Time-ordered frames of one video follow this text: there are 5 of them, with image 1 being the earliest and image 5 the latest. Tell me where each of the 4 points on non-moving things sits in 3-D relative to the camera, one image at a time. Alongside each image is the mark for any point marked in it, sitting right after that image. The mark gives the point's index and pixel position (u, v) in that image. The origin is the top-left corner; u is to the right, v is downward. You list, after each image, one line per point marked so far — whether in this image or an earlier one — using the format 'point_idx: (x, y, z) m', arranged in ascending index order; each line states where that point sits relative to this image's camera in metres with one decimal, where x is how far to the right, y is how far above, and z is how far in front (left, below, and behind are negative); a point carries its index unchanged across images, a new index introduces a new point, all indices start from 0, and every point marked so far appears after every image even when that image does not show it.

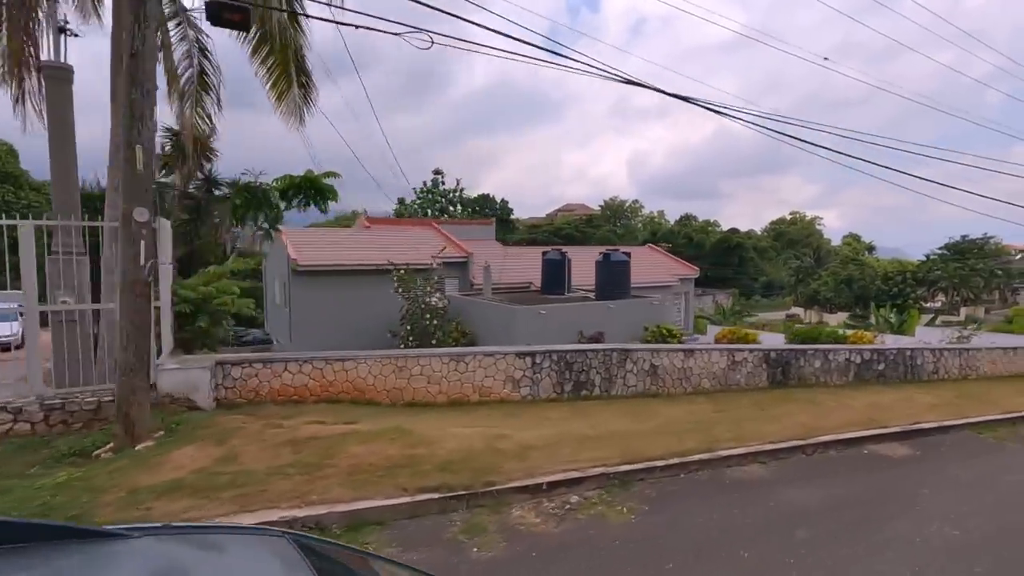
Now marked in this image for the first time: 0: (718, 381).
0: (+4.2, -1.9, +11.0) m
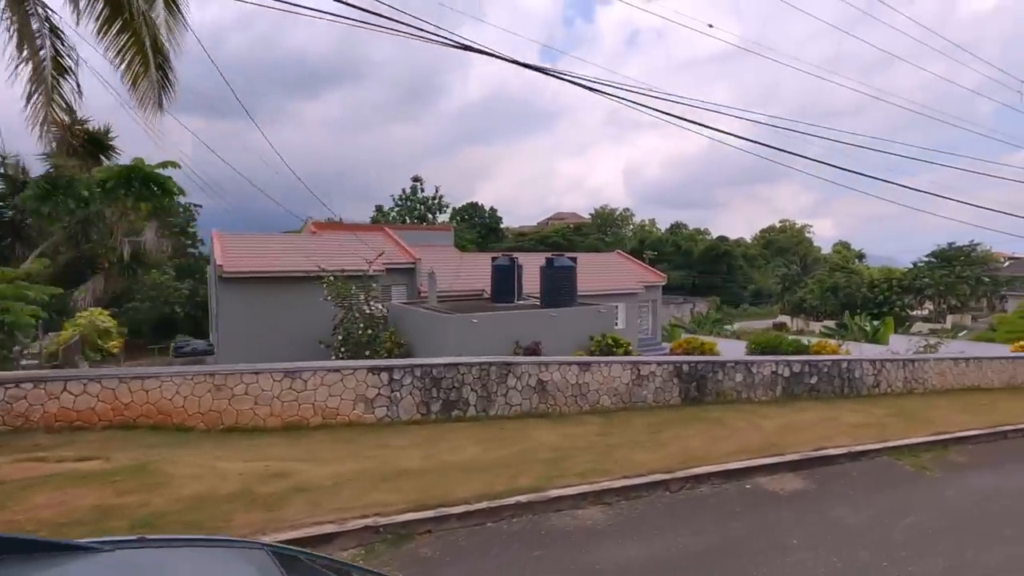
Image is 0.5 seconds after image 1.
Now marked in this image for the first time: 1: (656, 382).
0: (+1.9, -2.0, +9.7) m
1: (+2.7, -1.7, +10.0) m
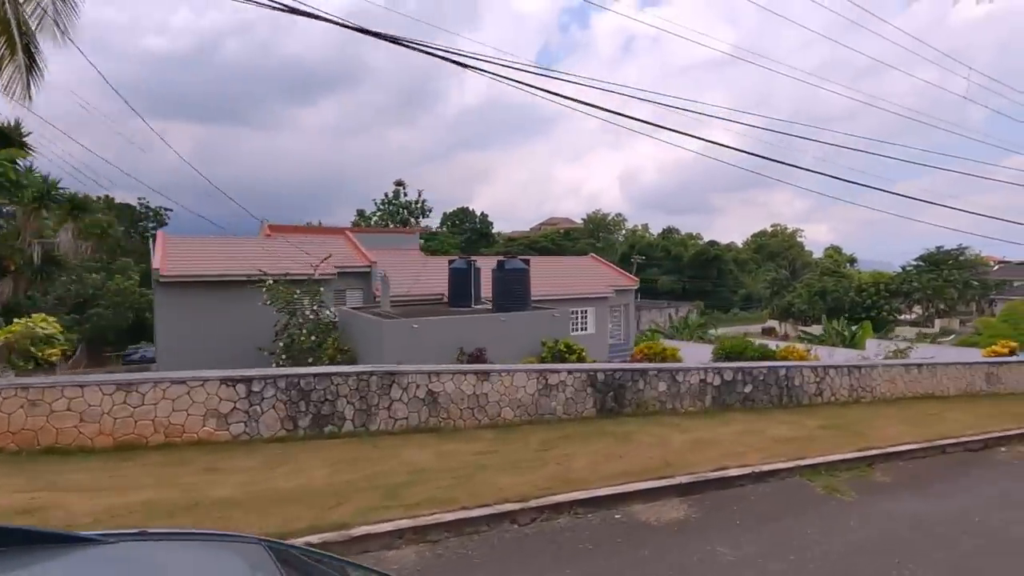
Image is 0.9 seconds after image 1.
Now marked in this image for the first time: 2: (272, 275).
0: (+0.2, -2.0, +8.9) m
1: (+0.9, -1.8, +9.1) m
2: (-8.8, +0.5, +19.7) m
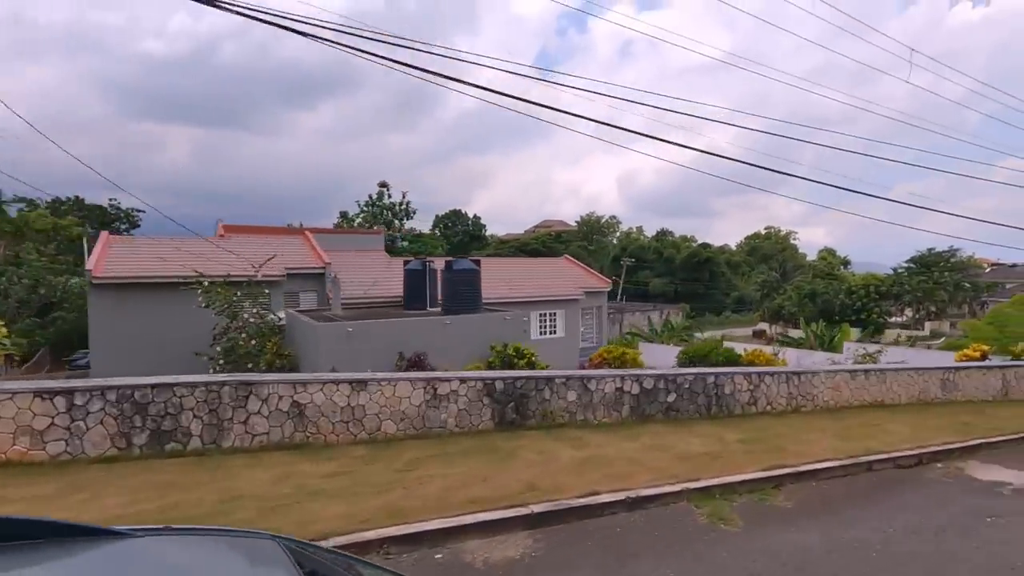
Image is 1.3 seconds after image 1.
0: (-1.5, -2.0, +8.0) m
1: (-0.8, -1.8, +8.2) m
2: (-10.6, +0.4, +18.9) m
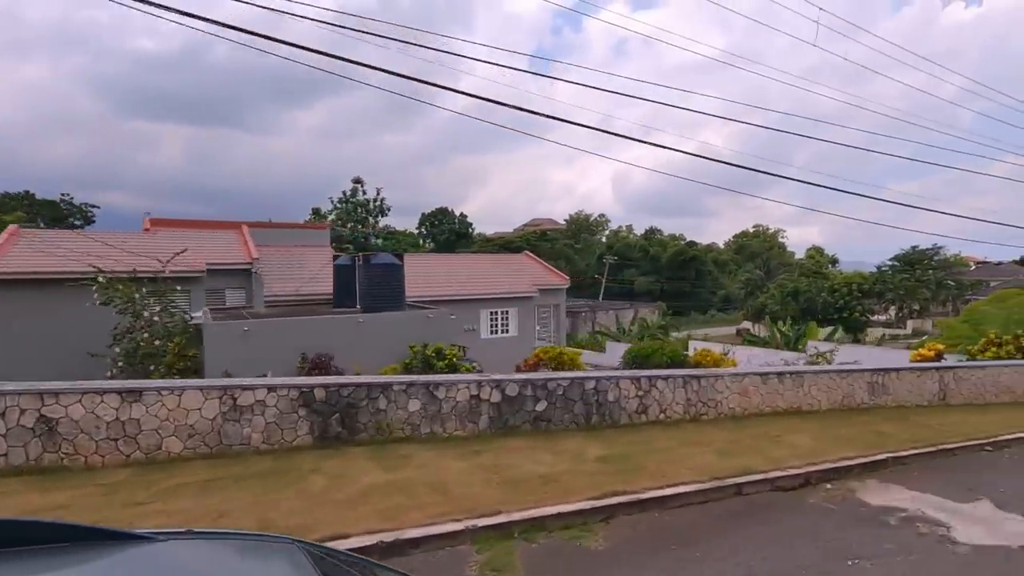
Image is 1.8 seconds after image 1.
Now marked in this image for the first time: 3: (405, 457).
0: (-3.9, -1.9, +6.7) m
1: (-3.2, -1.6, +7.0) m
2: (-13.0, +0.5, +17.5) m
3: (-1.3, -2.1, +6.8) m
